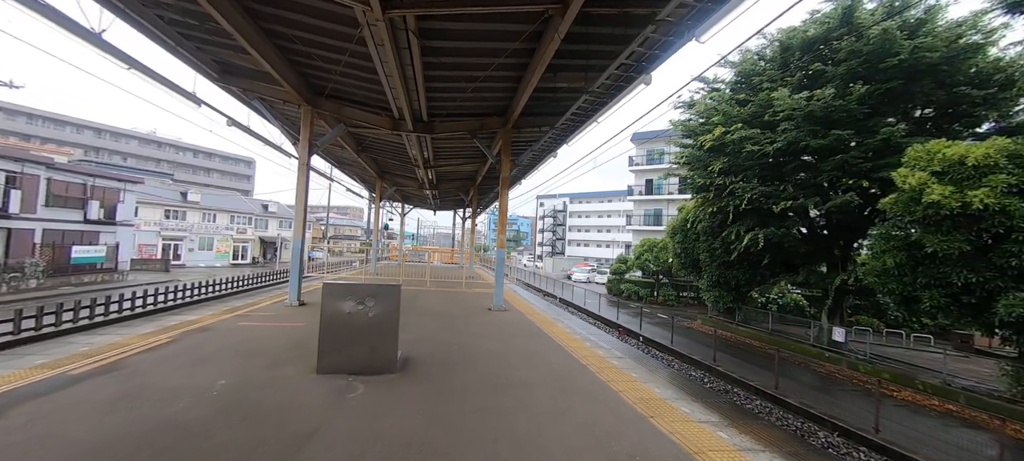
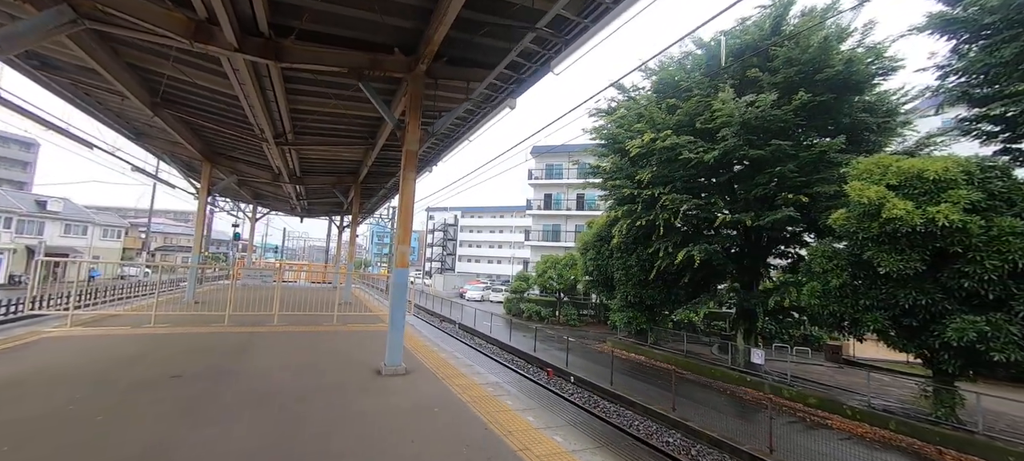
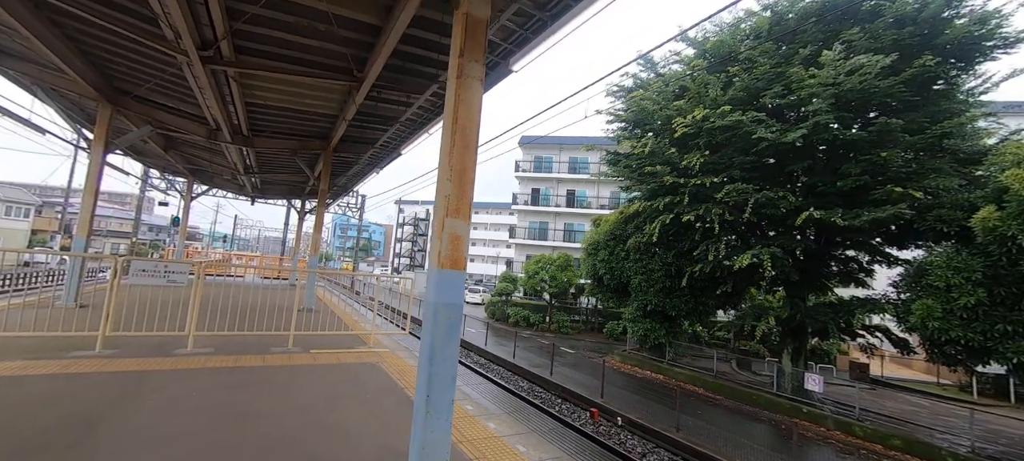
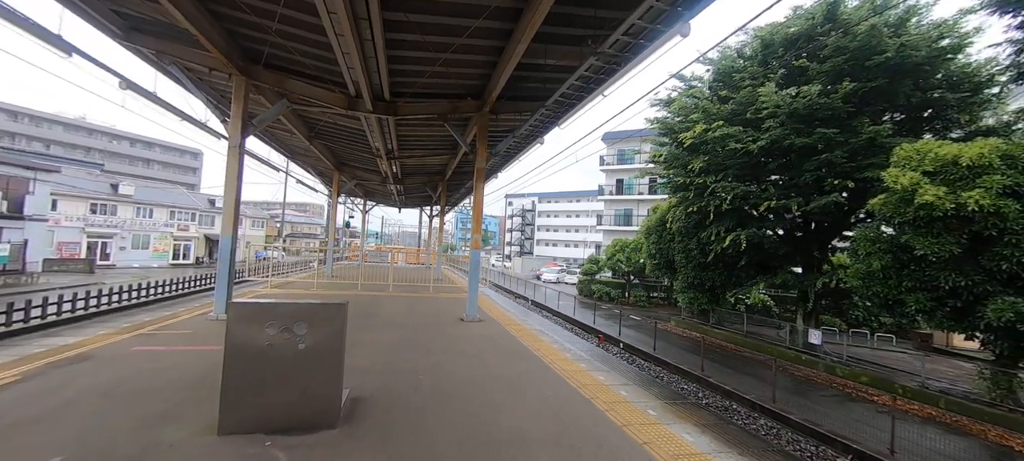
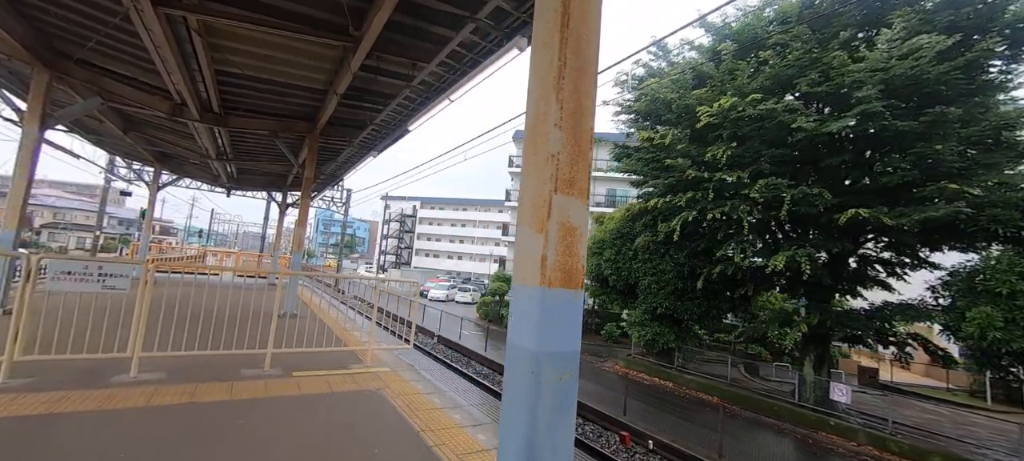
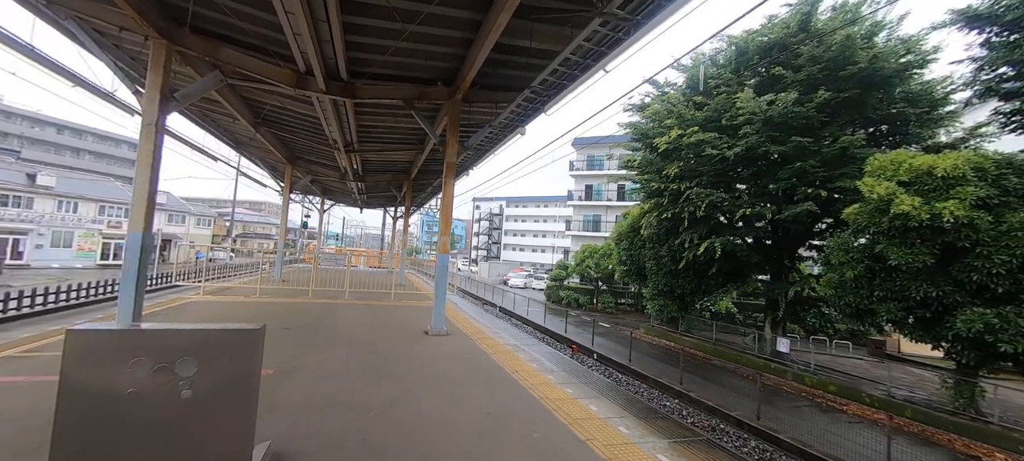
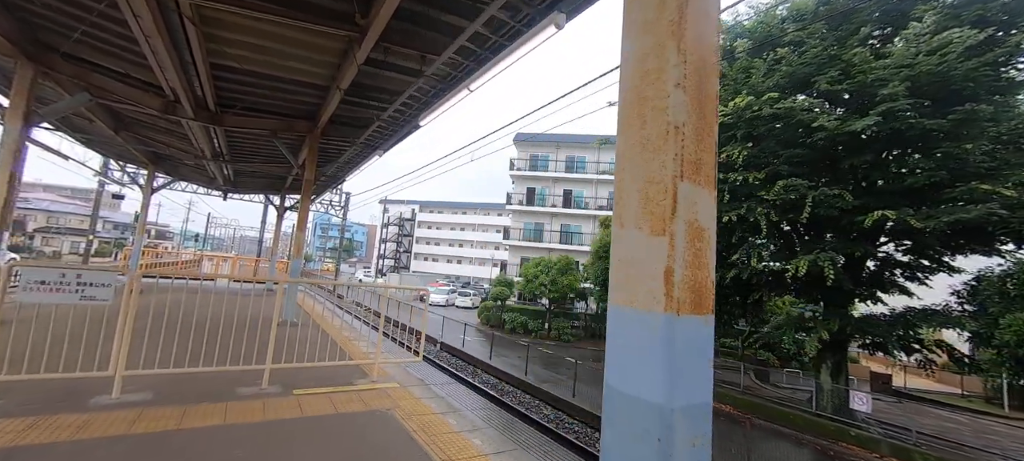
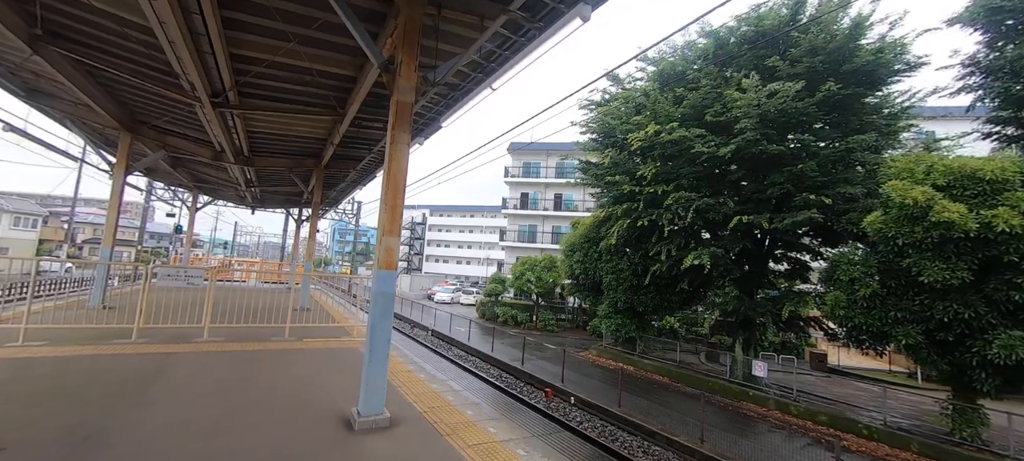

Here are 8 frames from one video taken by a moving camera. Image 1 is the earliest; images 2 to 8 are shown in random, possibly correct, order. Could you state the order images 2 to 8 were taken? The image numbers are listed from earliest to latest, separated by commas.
4, 6, 2, 8, 3, 5, 7
